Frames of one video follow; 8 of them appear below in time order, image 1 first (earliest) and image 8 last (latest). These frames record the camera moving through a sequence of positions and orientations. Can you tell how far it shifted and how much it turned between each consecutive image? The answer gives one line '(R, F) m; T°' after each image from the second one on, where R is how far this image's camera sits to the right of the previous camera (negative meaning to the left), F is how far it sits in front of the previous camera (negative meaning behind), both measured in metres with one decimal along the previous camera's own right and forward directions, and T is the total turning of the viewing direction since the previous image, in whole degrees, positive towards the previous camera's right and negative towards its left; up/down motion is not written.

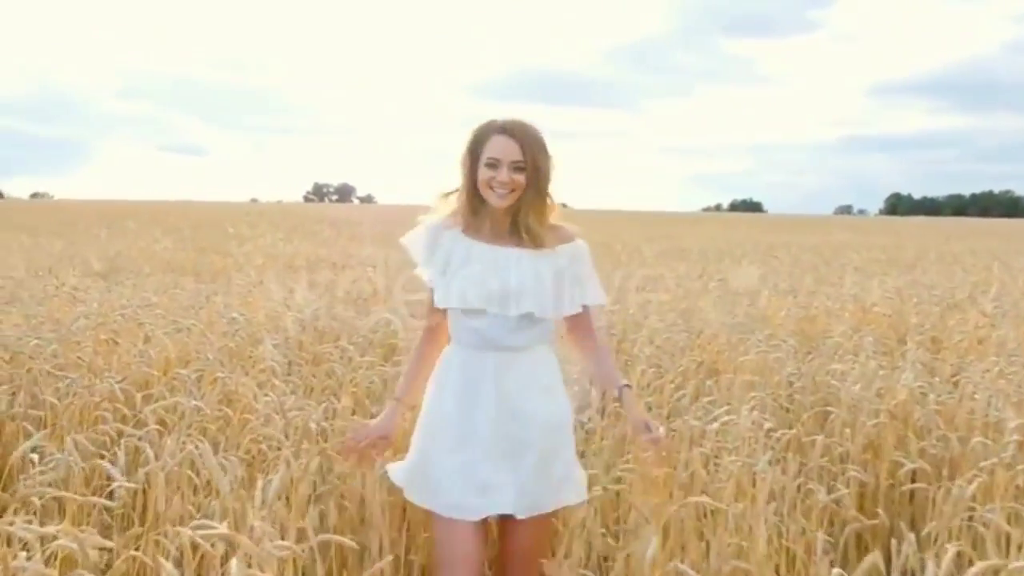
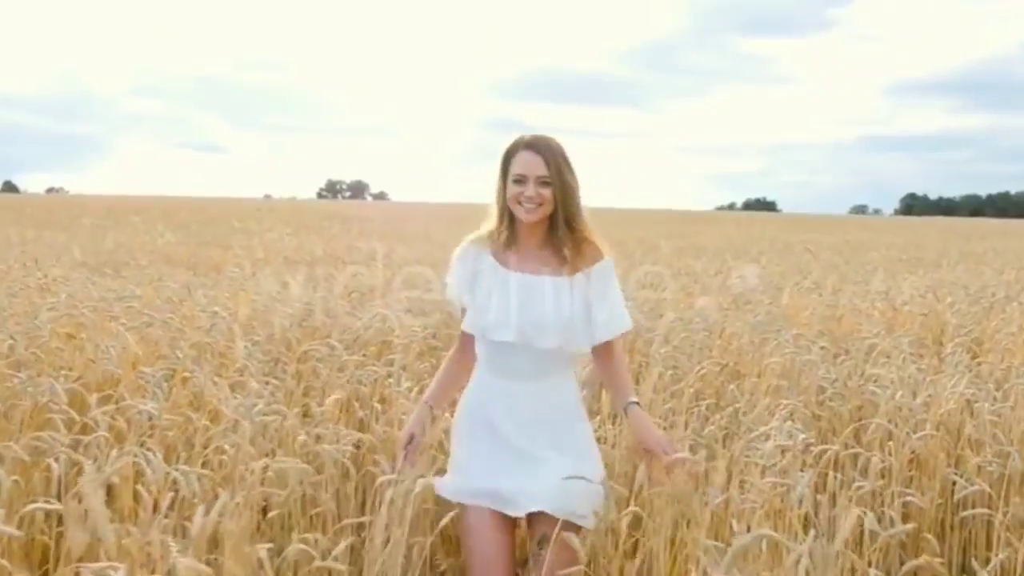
(0.0, +0.5) m; -1°
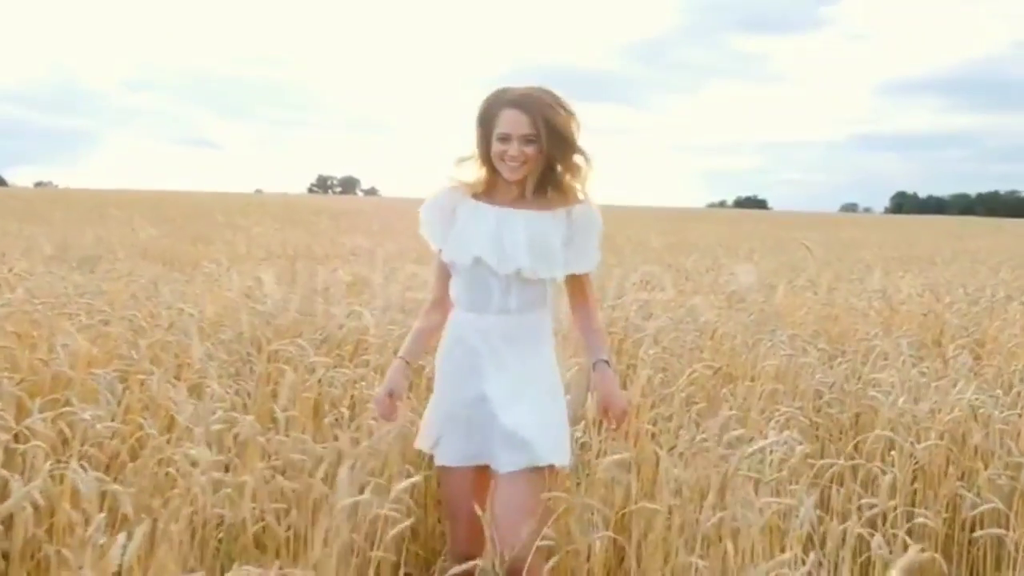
(+0.1, +0.3) m; +1°
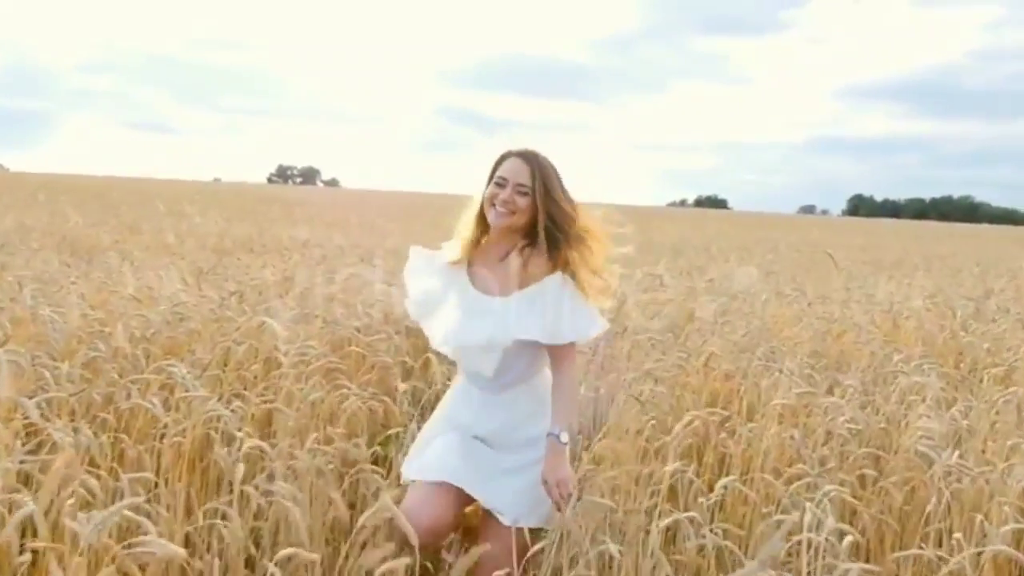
(+0.1, +1.1) m; +2°
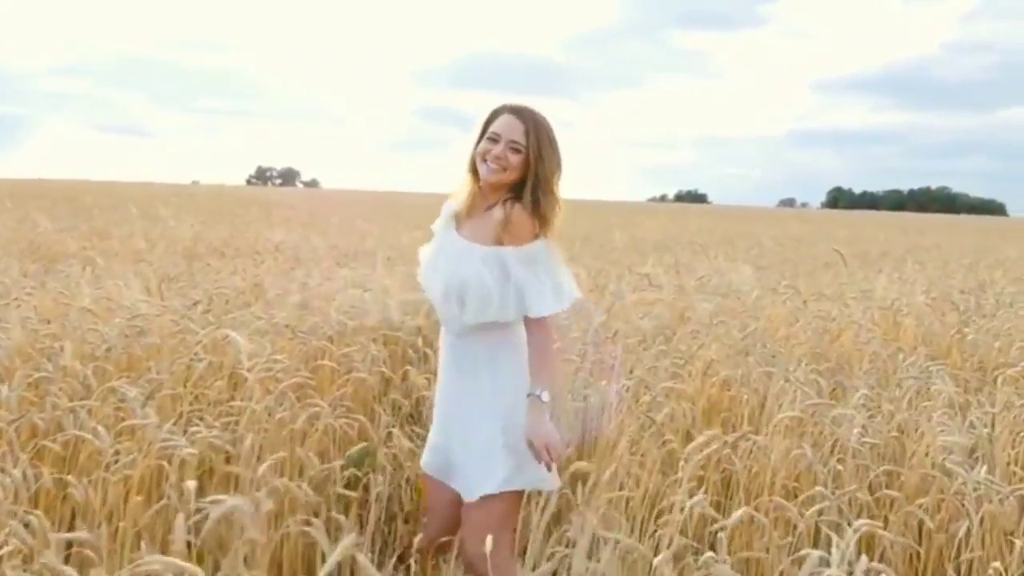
(0.0, +0.3) m; +1°
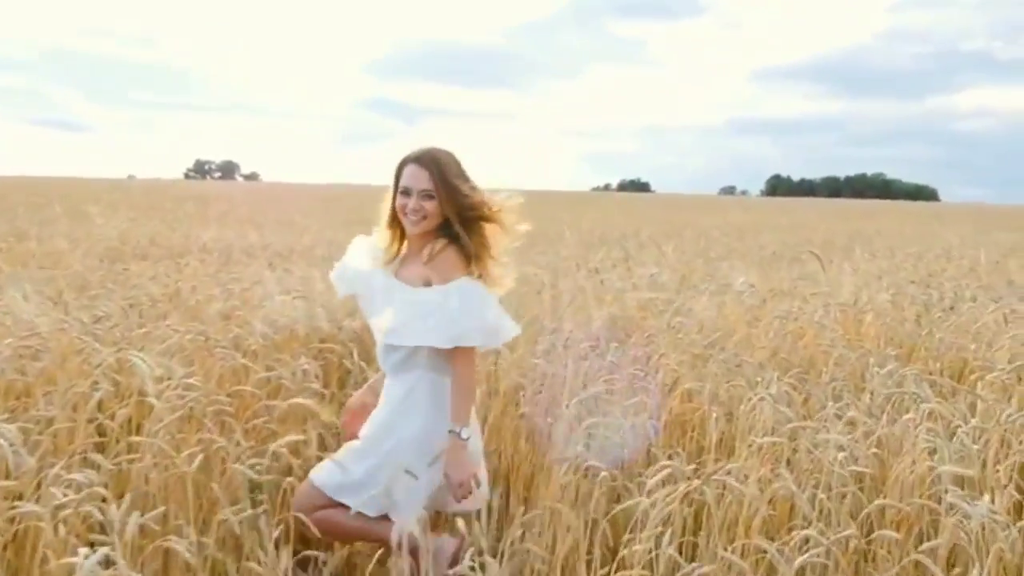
(0.0, +0.4) m; +3°
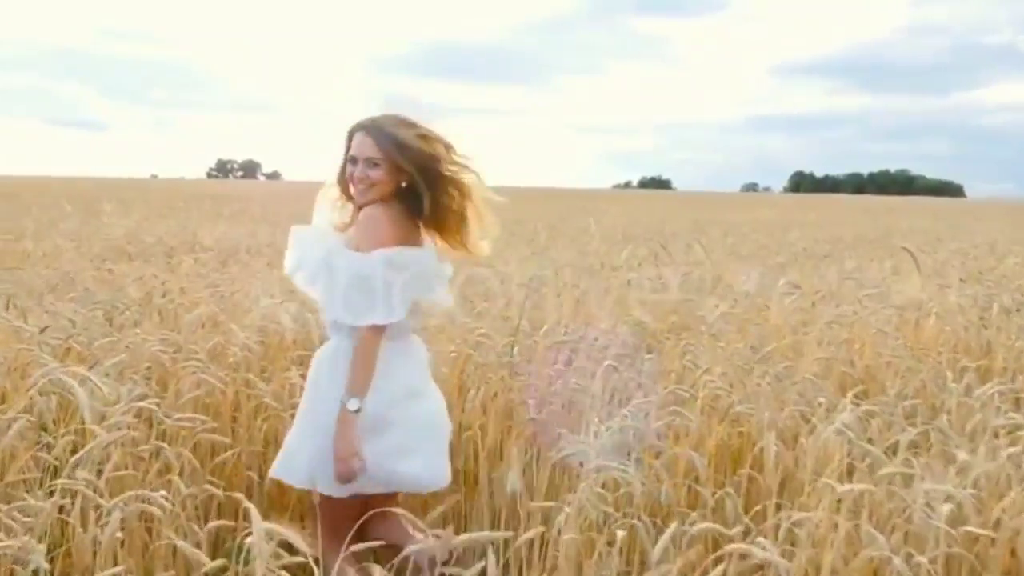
(0.0, +0.7) m; -1°
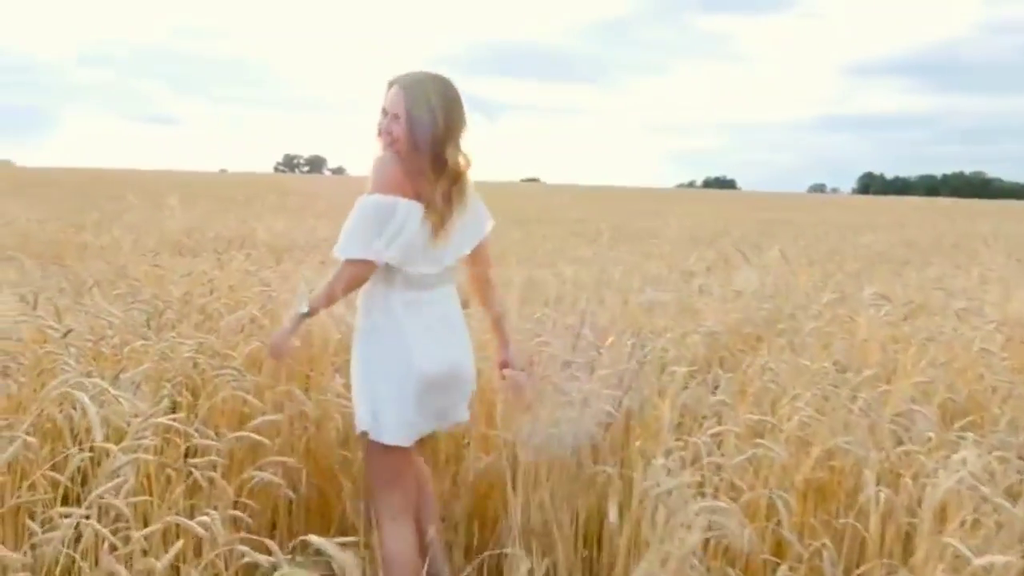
(0.0, +0.4) m; -4°
